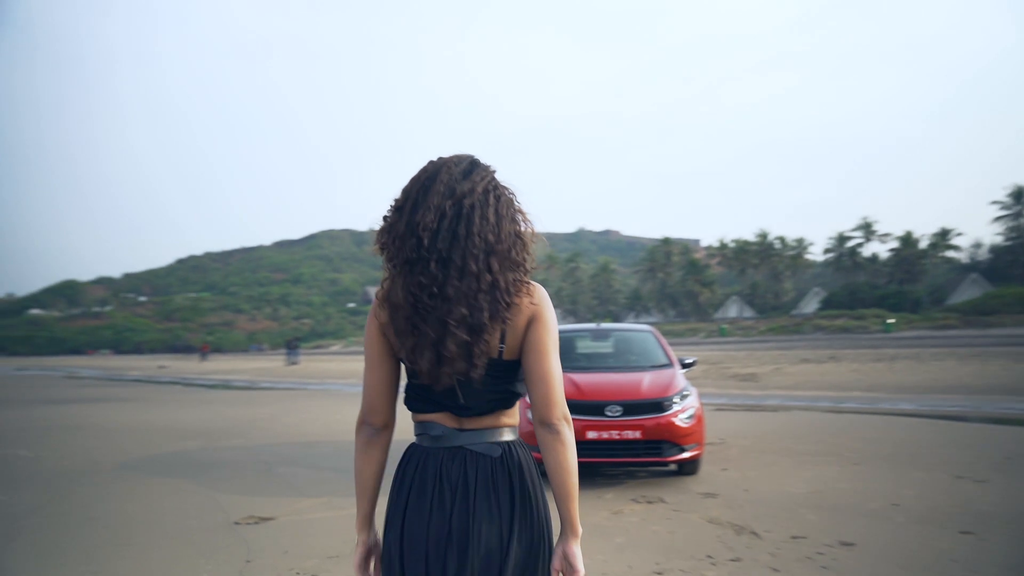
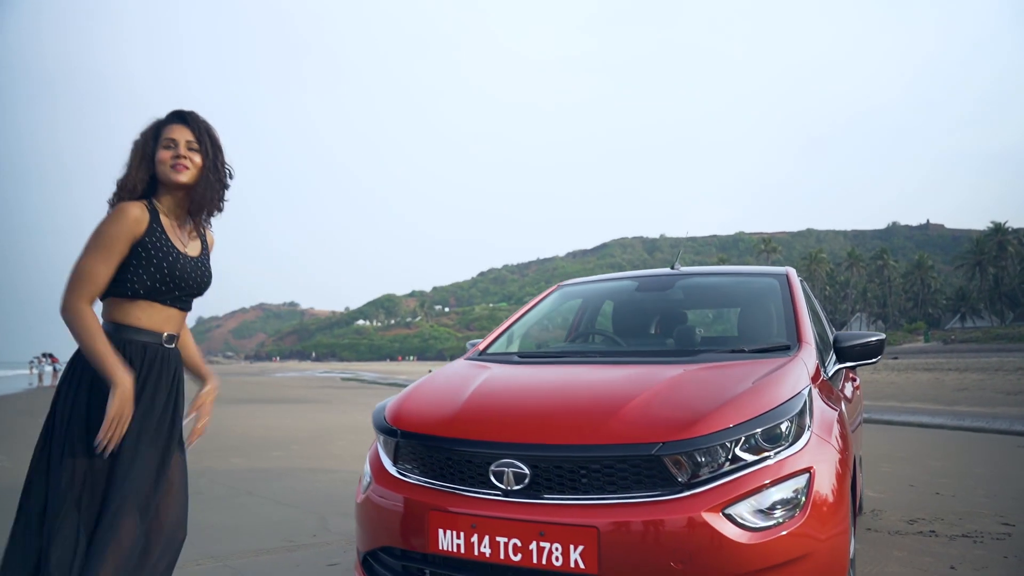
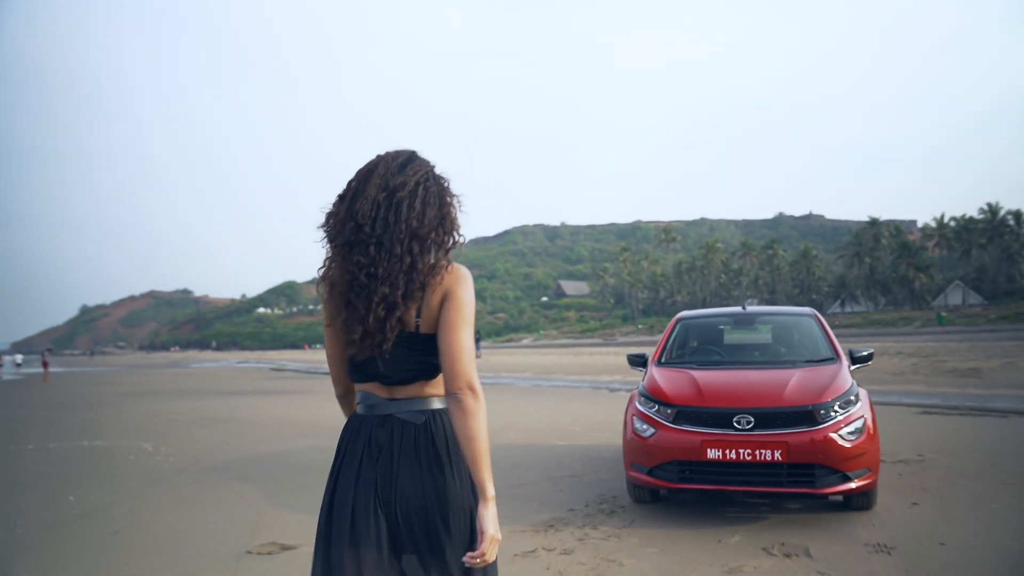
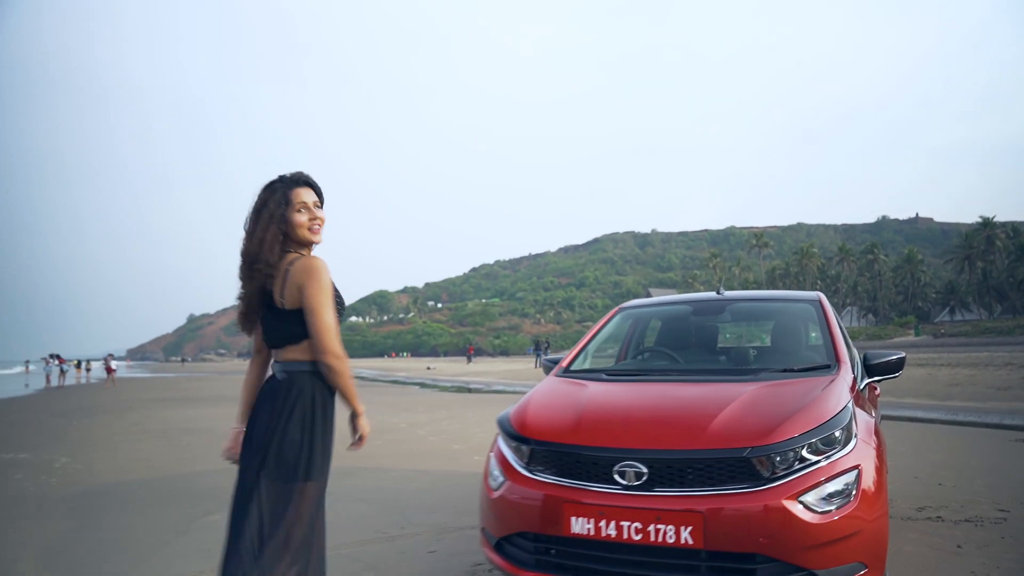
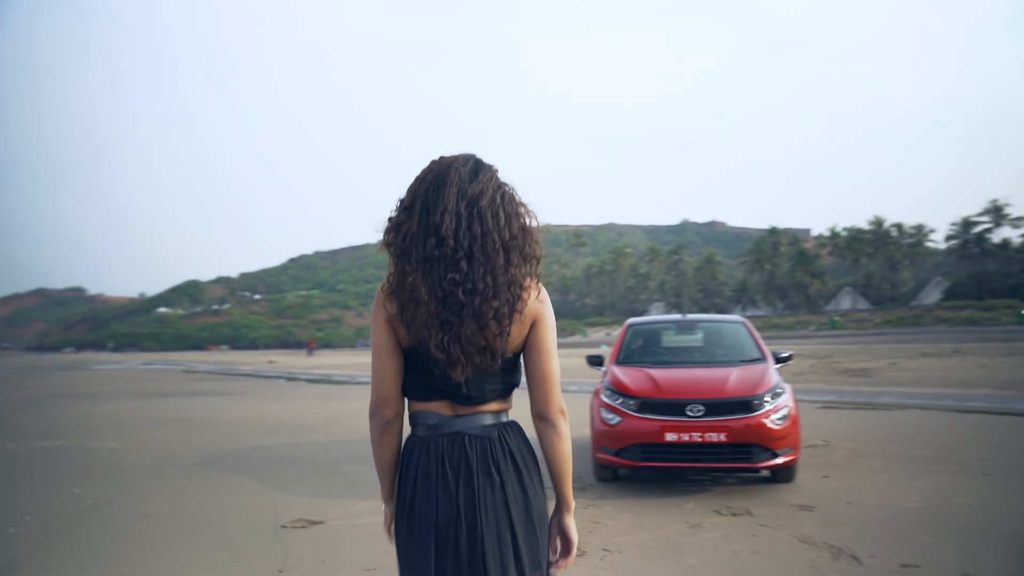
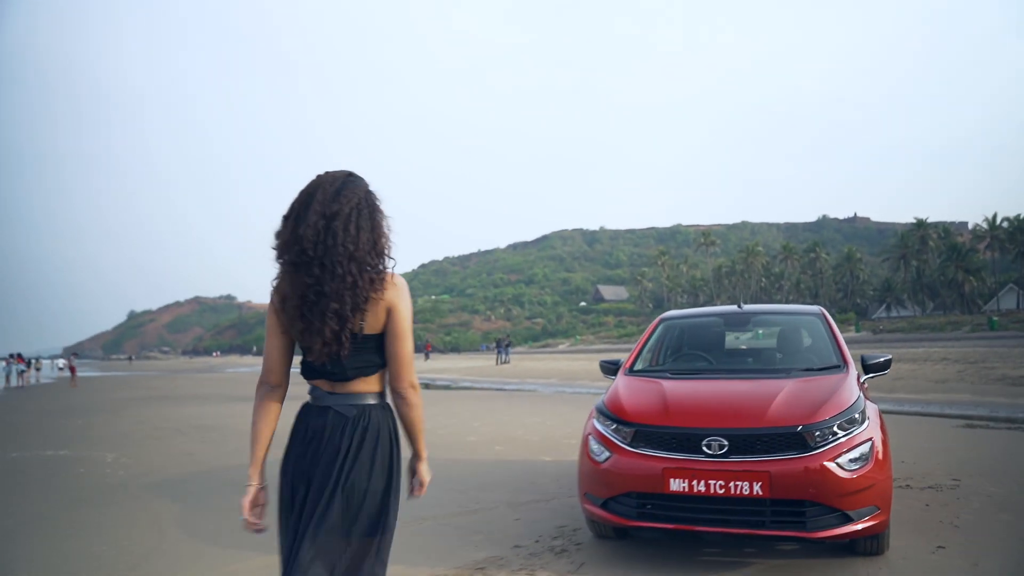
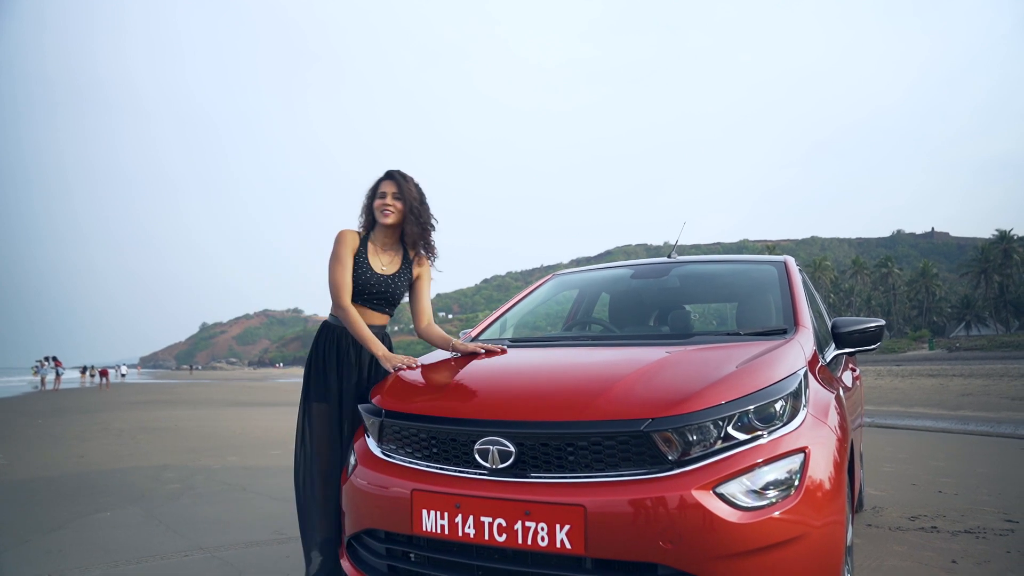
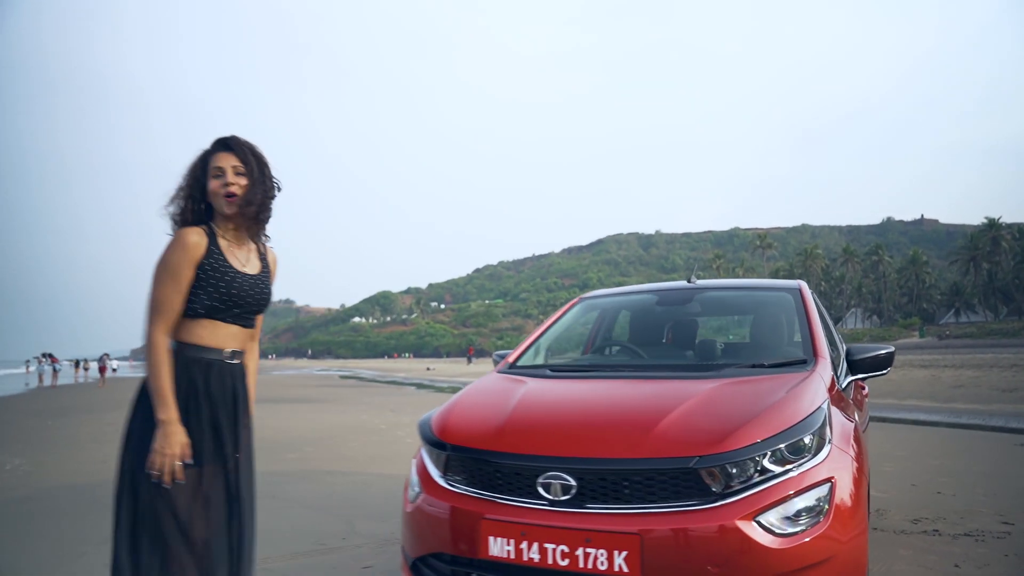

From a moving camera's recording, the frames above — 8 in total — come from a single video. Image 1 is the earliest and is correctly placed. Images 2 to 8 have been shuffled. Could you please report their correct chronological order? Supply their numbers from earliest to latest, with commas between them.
5, 3, 6, 4, 8, 2, 7
